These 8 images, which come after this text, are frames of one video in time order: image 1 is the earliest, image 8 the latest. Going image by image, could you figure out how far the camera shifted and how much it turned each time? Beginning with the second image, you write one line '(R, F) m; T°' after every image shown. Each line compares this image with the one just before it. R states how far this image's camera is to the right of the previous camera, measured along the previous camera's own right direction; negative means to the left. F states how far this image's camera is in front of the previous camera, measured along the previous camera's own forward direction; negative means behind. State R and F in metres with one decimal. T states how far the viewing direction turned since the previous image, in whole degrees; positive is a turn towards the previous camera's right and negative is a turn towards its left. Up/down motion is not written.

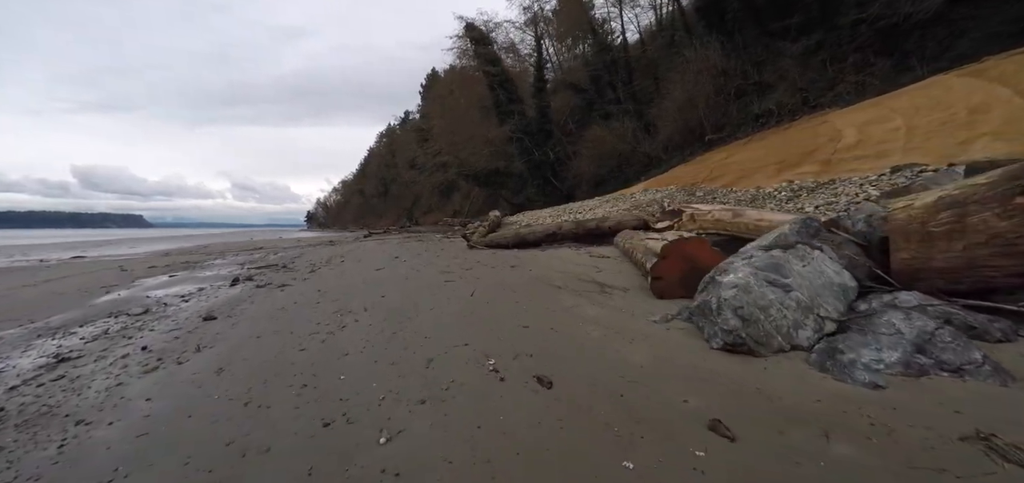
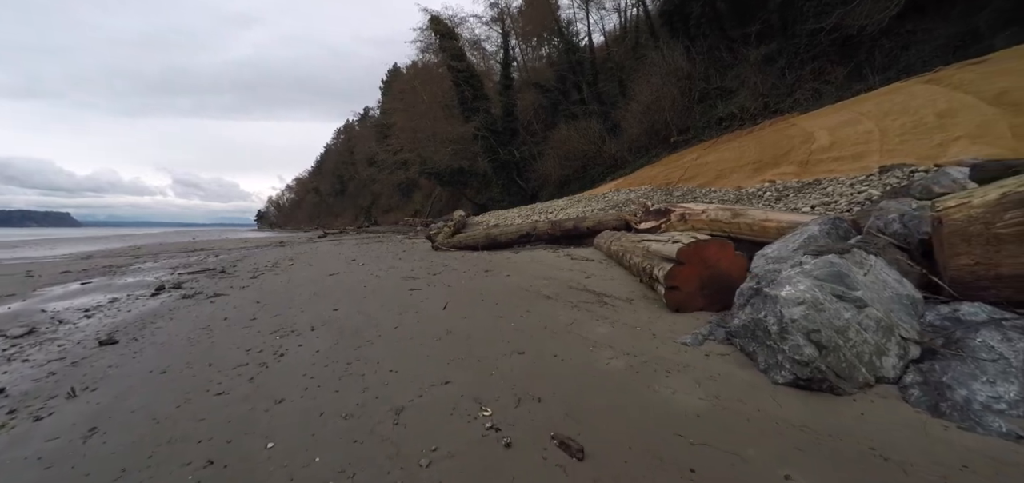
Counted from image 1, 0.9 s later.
(-0.2, +0.7) m; +5°
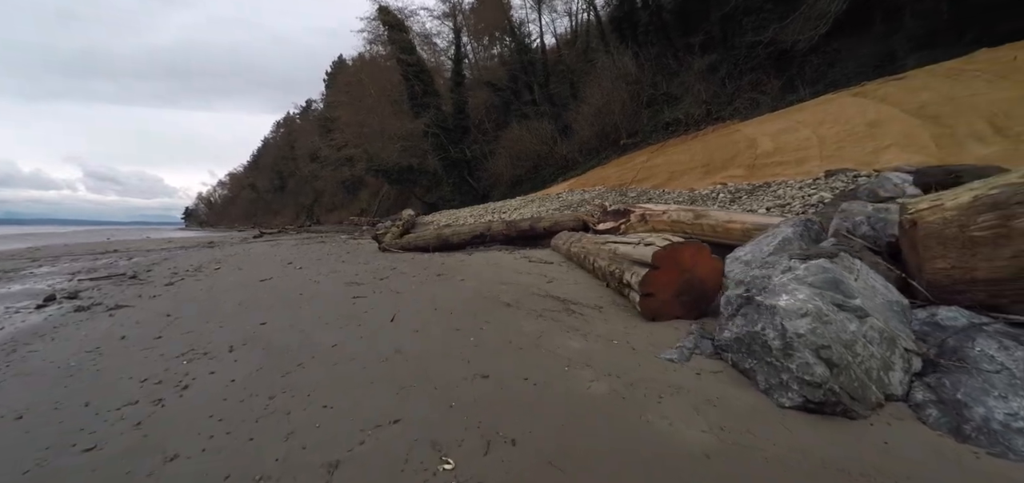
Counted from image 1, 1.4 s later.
(-0.1, +0.4) m; +7°
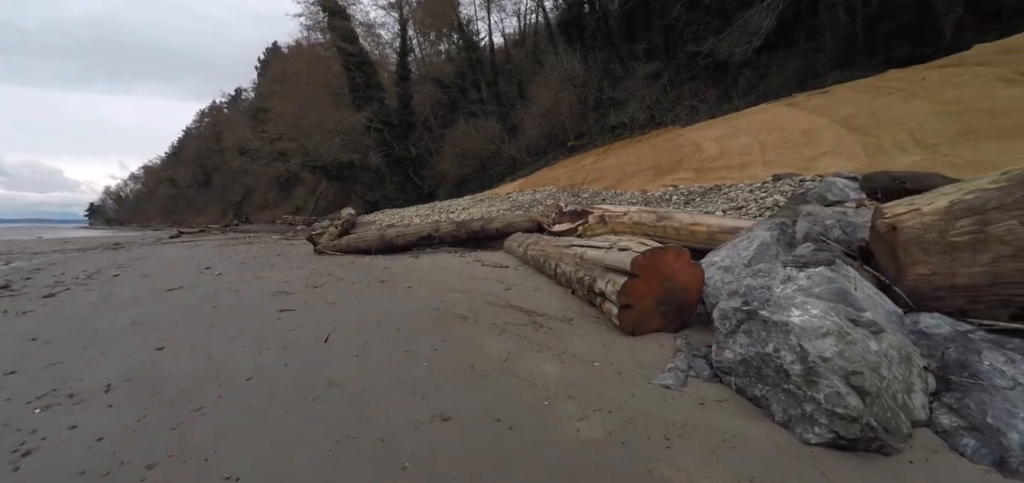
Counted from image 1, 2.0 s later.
(-0.1, +0.4) m; +8°
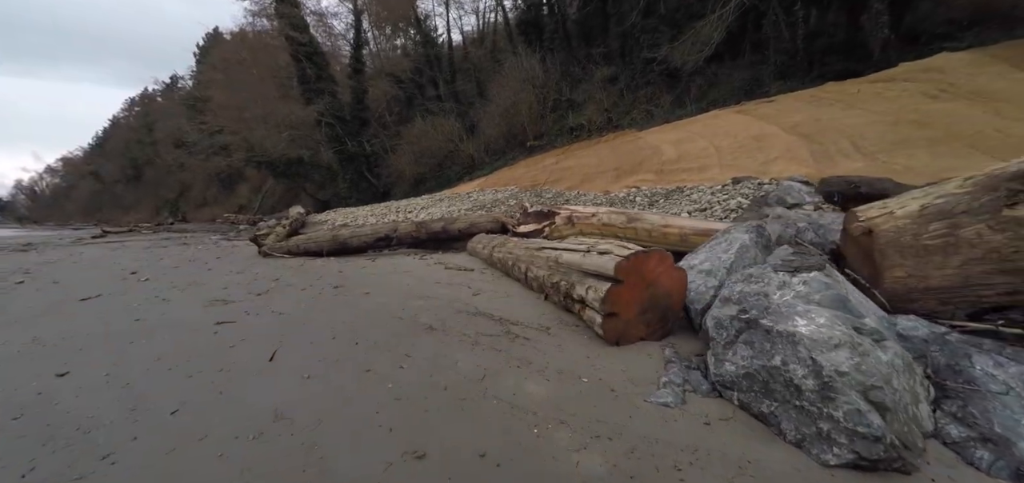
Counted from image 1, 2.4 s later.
(-0.1, +0.2) m; +6°
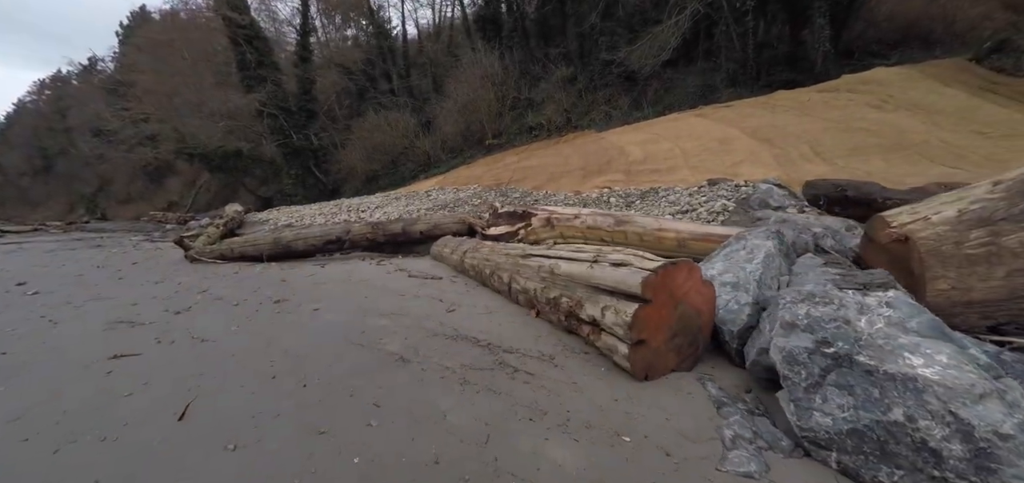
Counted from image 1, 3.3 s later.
(-0.2, +0.5) m; +6°
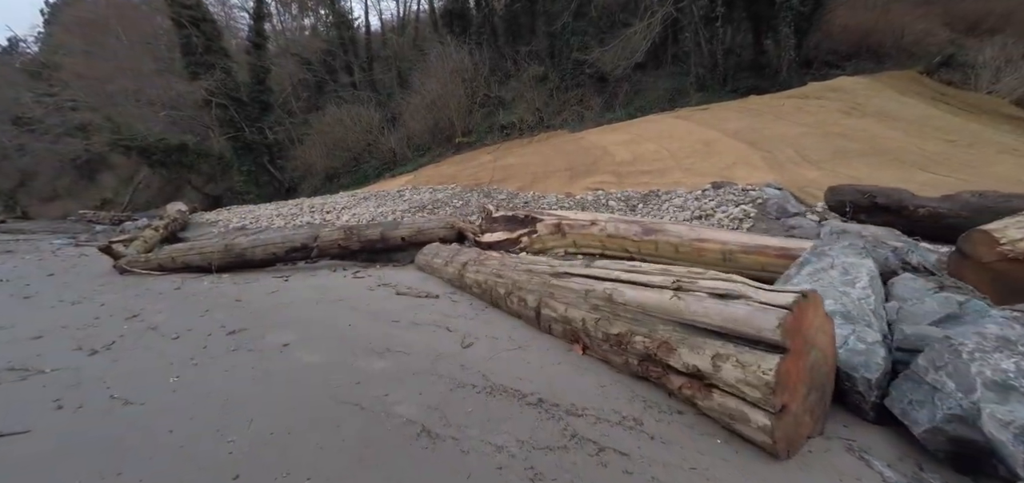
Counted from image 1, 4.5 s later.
(-0.4, +0.6) m; +5°
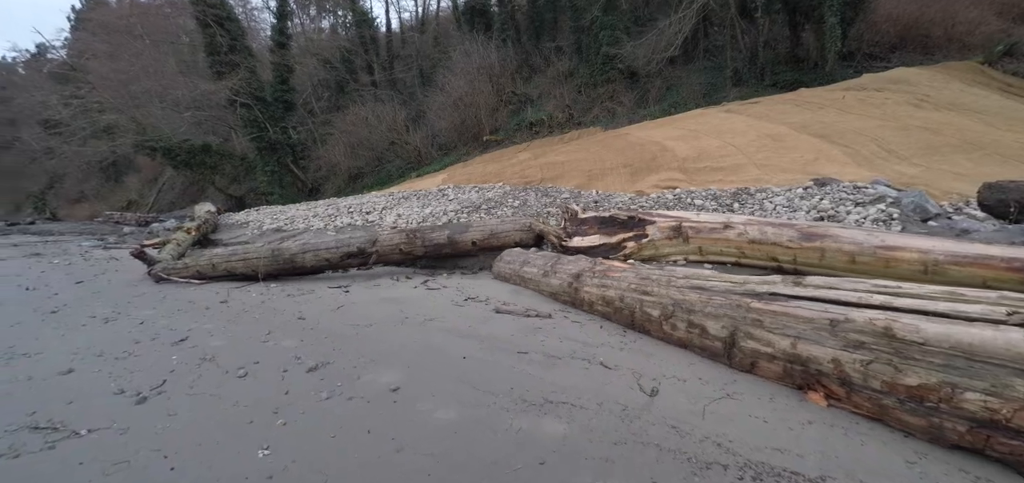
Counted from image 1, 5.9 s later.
(-0.8, +0.5) m; -2°
